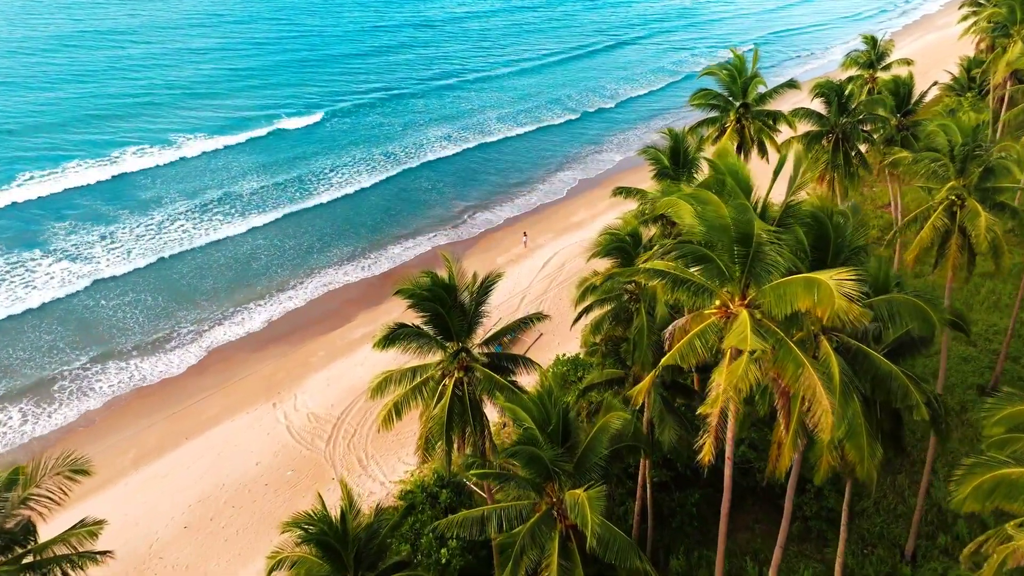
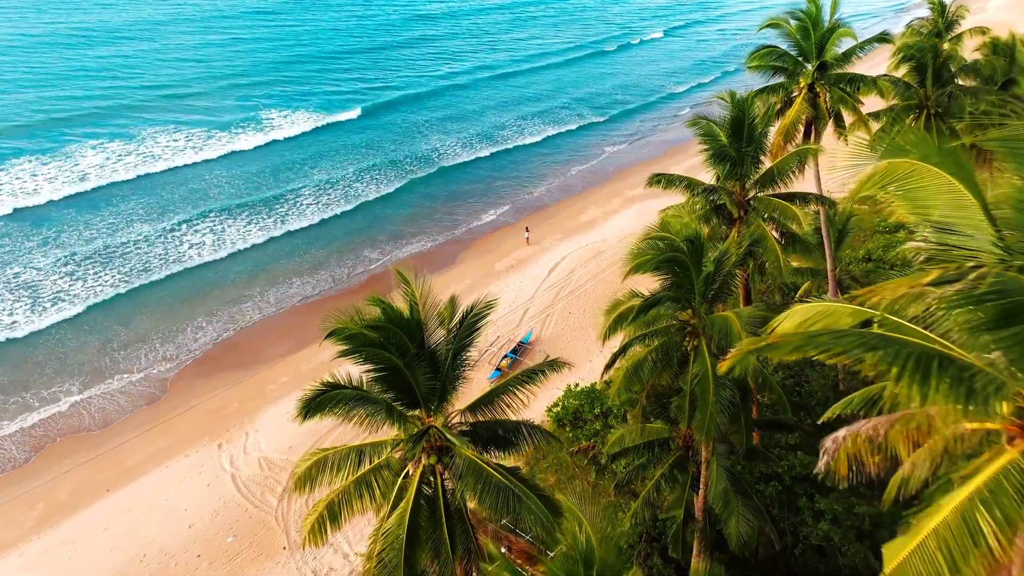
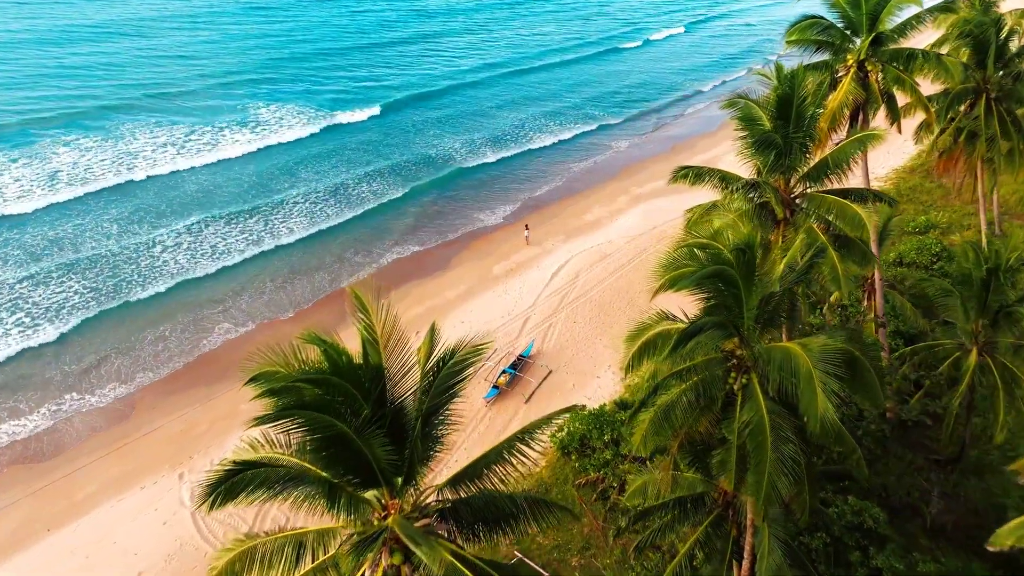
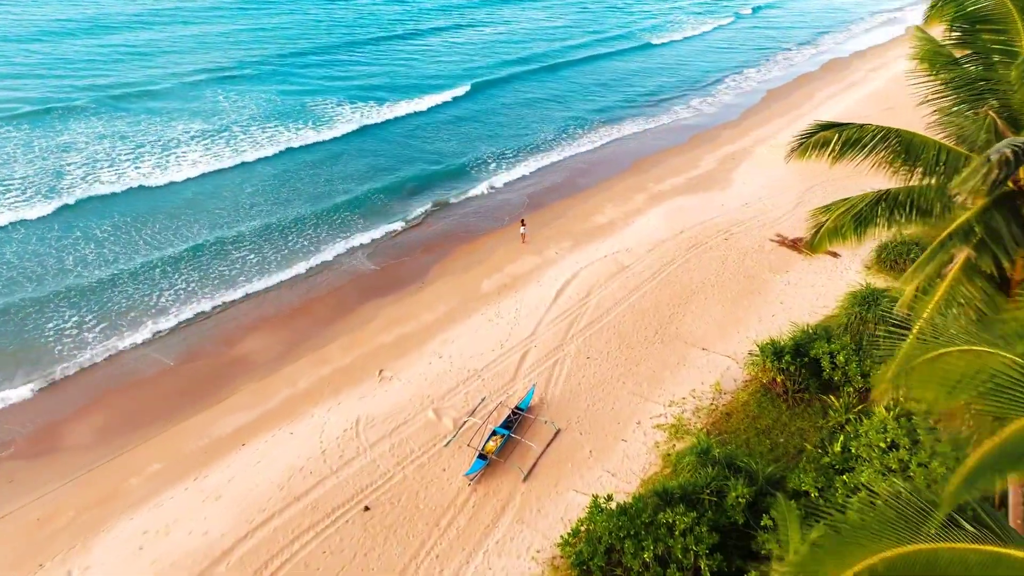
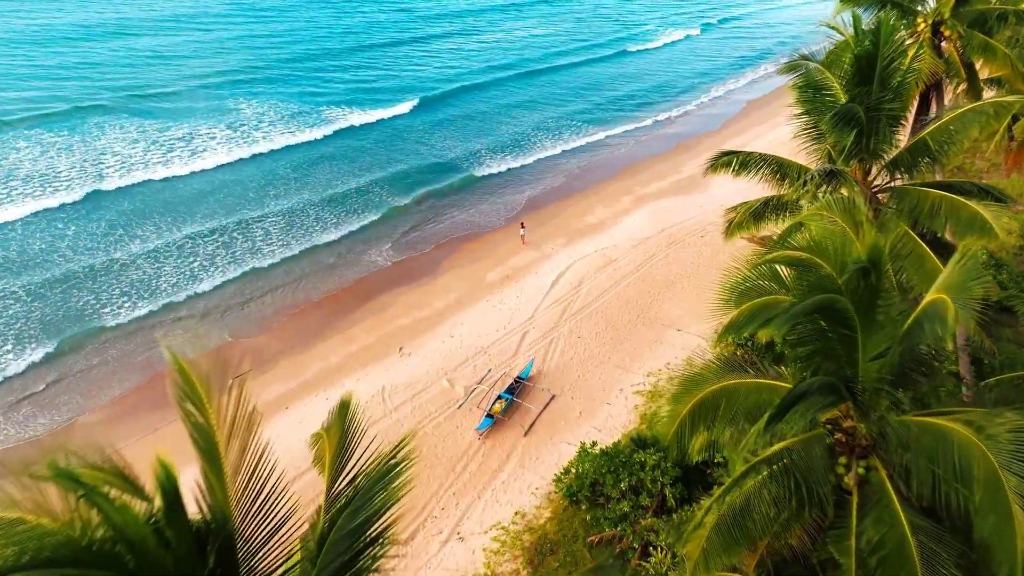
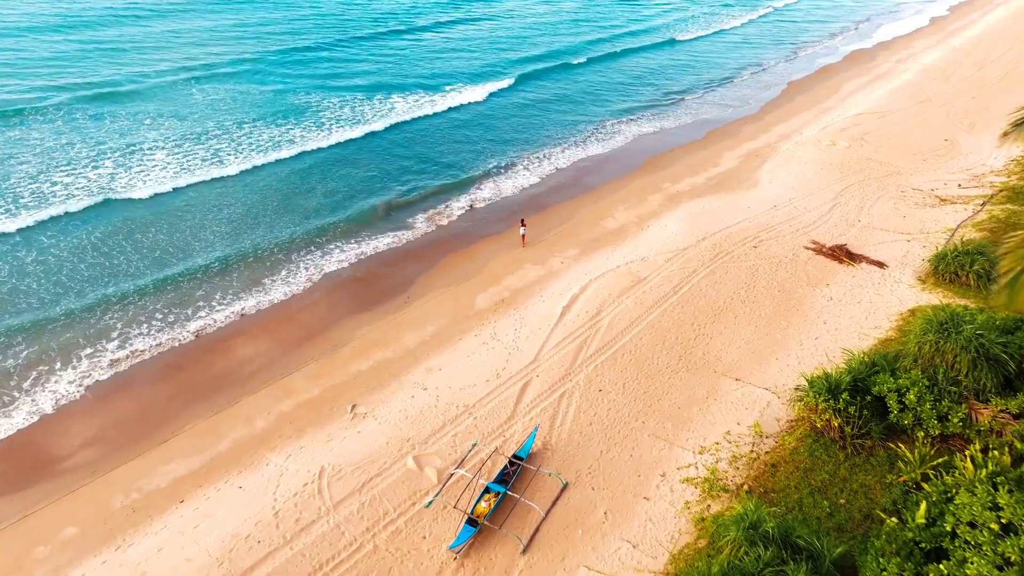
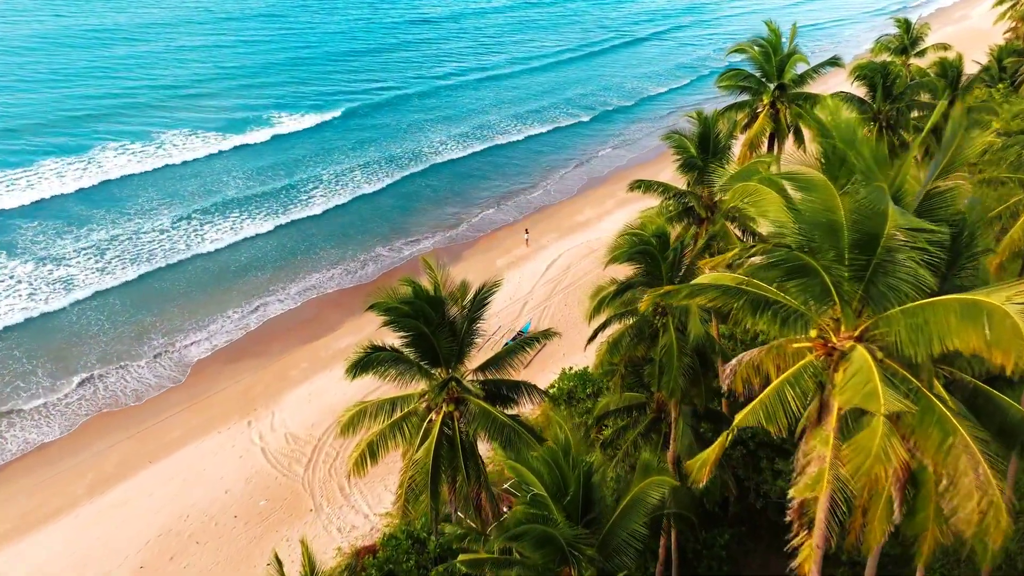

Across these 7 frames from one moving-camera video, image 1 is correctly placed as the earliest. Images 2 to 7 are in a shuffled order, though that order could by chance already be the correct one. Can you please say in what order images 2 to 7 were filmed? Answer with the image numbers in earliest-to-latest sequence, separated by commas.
7, 2, 3, 5, 4, 6
